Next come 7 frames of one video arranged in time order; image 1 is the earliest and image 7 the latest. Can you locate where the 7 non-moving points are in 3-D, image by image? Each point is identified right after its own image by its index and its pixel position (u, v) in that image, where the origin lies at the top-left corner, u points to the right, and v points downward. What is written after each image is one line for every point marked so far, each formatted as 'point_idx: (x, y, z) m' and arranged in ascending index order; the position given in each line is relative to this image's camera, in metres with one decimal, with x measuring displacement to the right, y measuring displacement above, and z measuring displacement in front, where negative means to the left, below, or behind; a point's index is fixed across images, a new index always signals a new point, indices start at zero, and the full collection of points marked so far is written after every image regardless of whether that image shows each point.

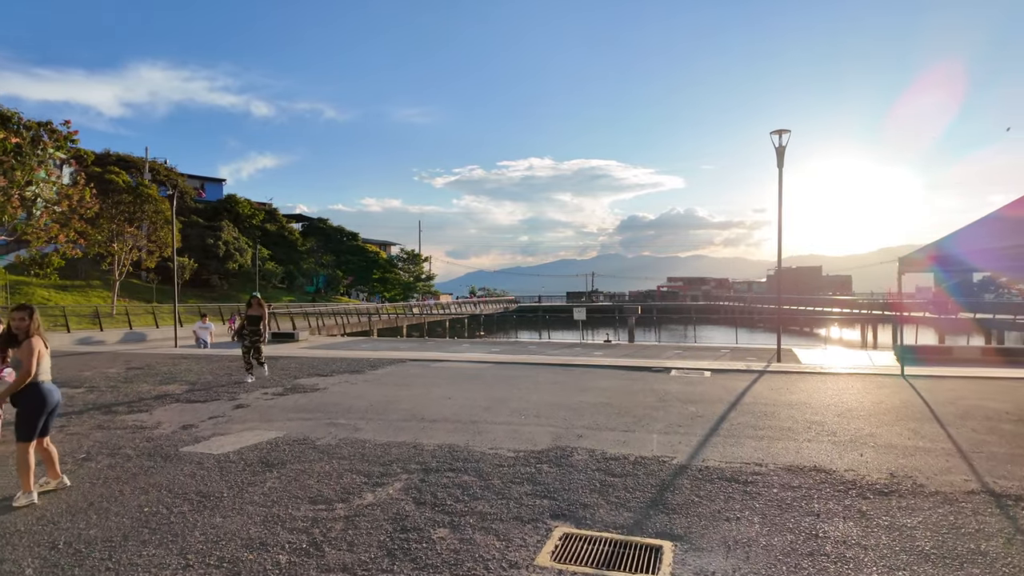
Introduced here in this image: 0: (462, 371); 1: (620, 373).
0: (-1.1, -1.8, +12.2) m
1: (+2.1, -1.7, +11.8) m
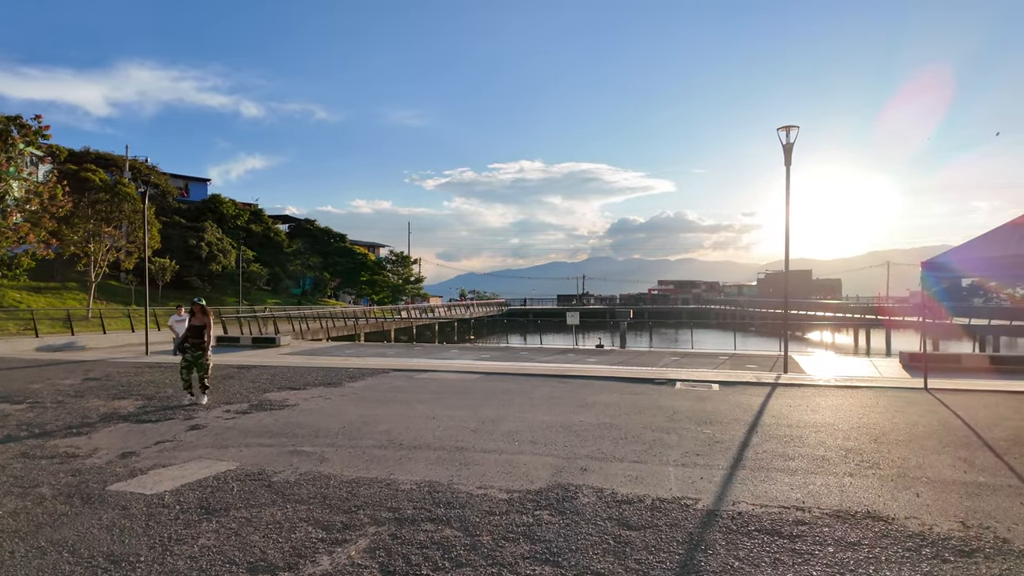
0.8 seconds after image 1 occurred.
0: (-1.3, -1.9, +11.2) m
1: (+2.0, -1.8, +10.8) m
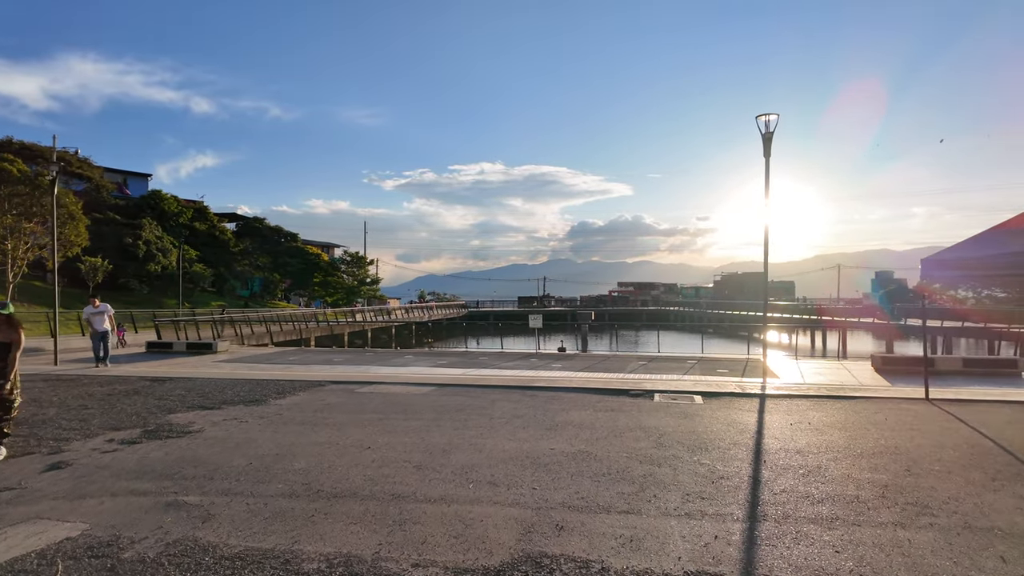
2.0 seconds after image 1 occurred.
0: (-2.0, -1.9, +9.6) m
1: (+1.3, -1.8, +9.4) m
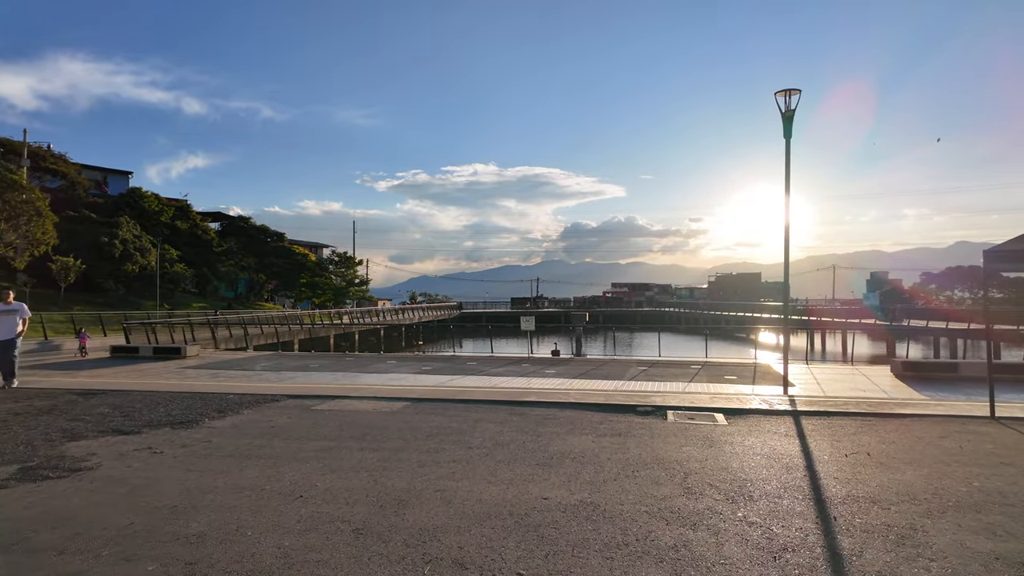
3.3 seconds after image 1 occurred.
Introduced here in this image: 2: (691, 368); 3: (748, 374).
0: (-2.2, -1.8, +8.0) m
1: (+1.1, -1.8, +7.8) m
2: (+5.9, -2.7, +19.2) m
3: (+7.4, -2.7, +18.4) m
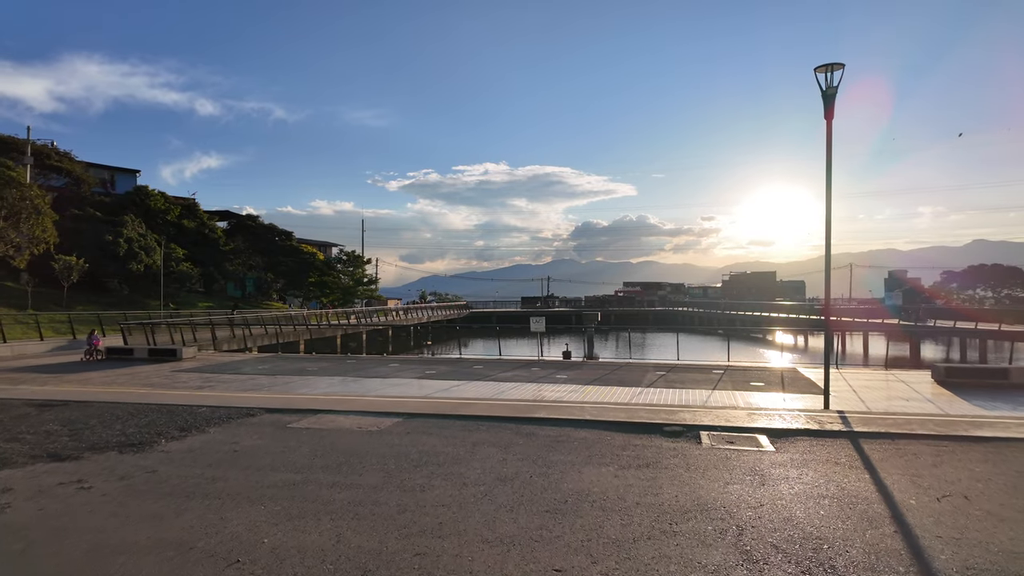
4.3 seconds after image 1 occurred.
0: (-2.1, -1.8, +6.8) m
1: (+1.1, -1.8, +6.6) m
2: (+6.1, -2.6, +17.9) m
3: (+7.7, -2.7, +17.1) m
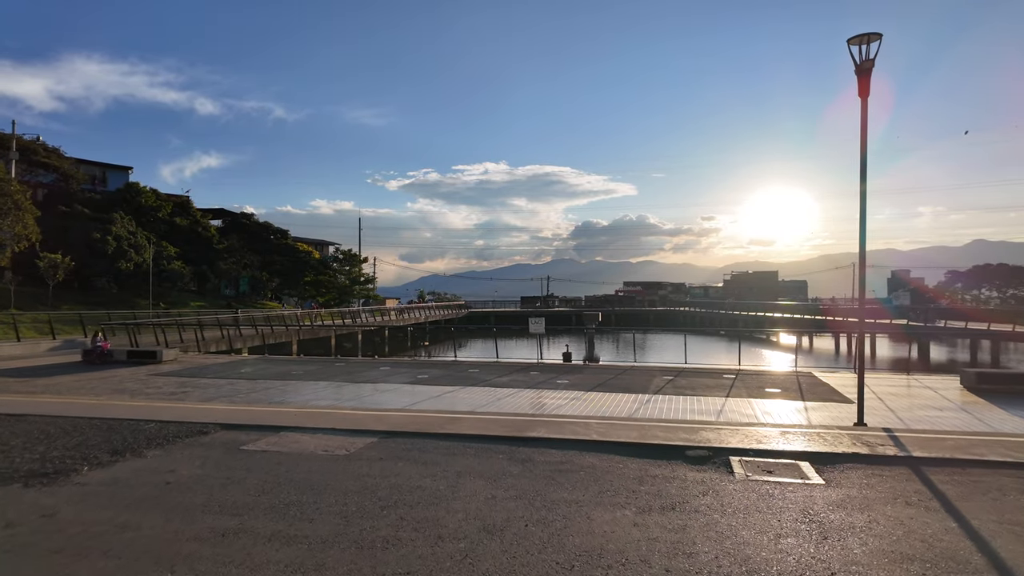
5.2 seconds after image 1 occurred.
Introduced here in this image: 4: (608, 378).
0: (-2.2, -1.8, +5.6) m
1: (+1.1, -1.7, +5.4) m
2: (+6.1, -2.6, +16.7) m
3: (+7.6, -2.7, +15.9) m
4: (+2.8, -2.6, +16.9) m
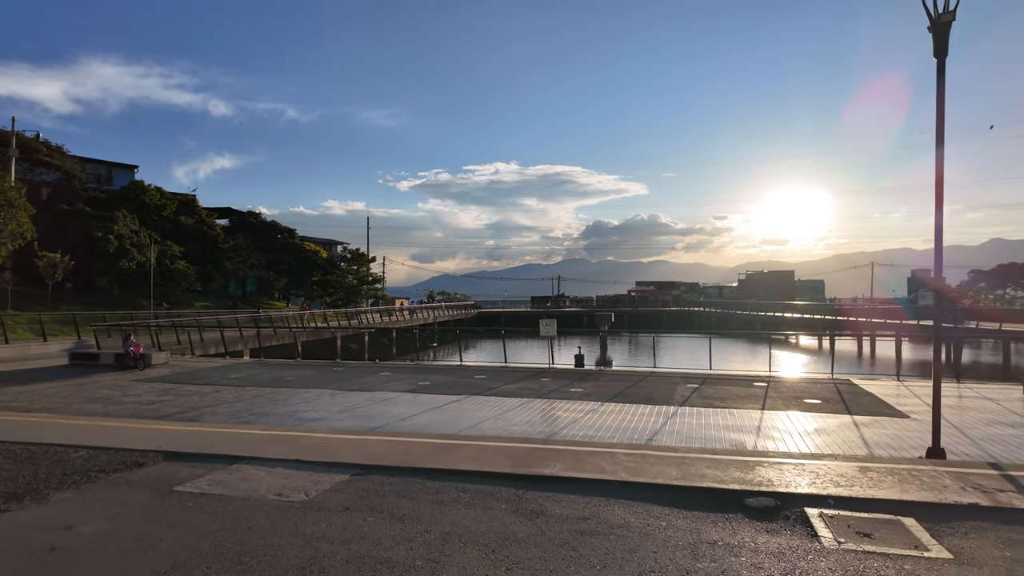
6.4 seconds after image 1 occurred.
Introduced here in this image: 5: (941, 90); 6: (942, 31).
0: (-2.2, -1.8, +4.2) m
1: (+1.1, -1.7, +3.9) m
2: (+6.3, -2.6, +15.2) m
3: (+7.8, -2.6, +14.3) m
4: (+3.0, -2.6, +15.3) m
5: (+5.6, +2.6, +7.7) m
6: (+5.8, +3.5, +7.9) m
